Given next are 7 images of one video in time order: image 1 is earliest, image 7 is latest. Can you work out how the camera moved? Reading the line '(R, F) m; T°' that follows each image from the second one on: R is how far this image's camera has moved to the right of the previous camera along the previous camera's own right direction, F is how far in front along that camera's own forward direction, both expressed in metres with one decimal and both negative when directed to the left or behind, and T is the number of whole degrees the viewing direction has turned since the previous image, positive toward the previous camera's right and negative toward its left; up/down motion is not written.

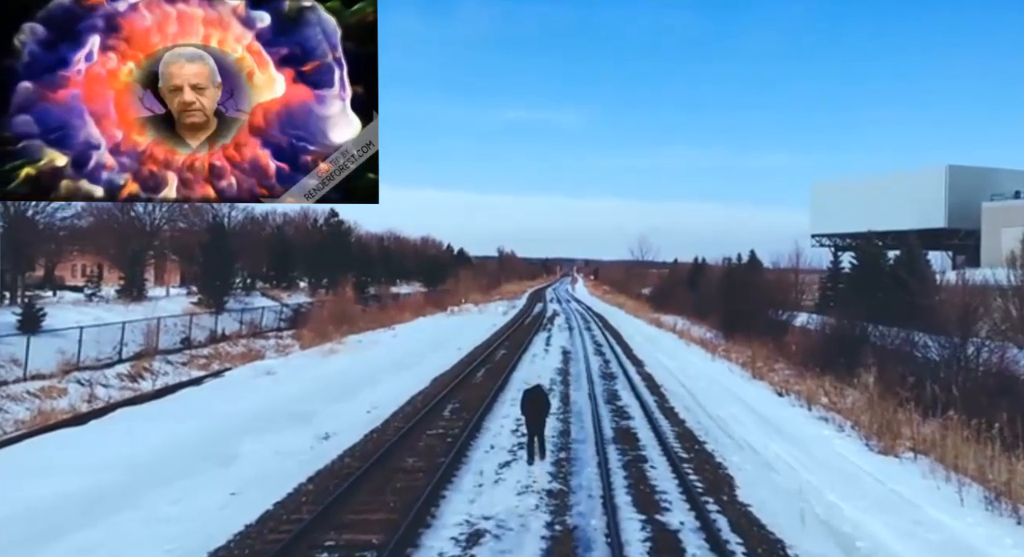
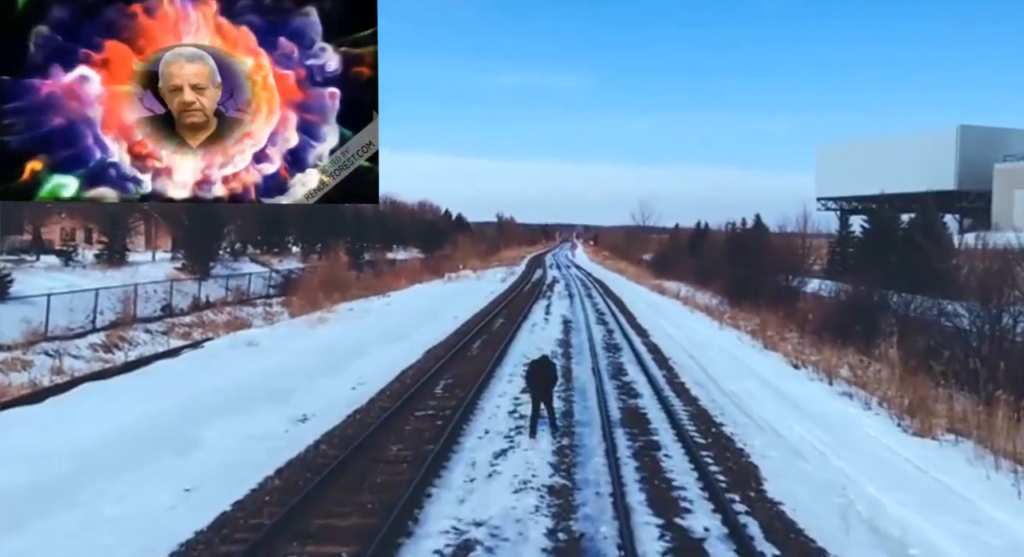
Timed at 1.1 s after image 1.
(0.0, +1.6) m; 0°
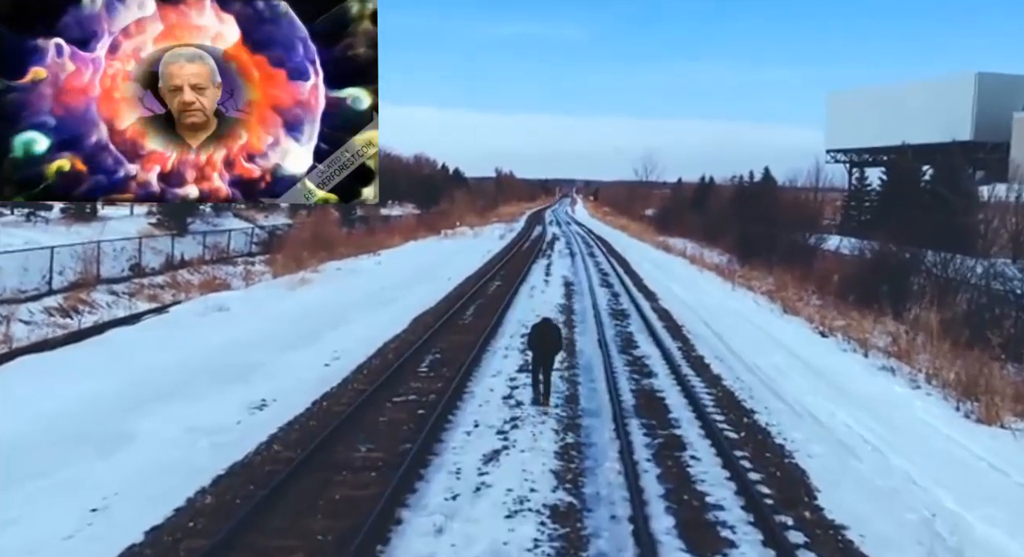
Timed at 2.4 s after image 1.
(+0.1, +2.2) m; 0°
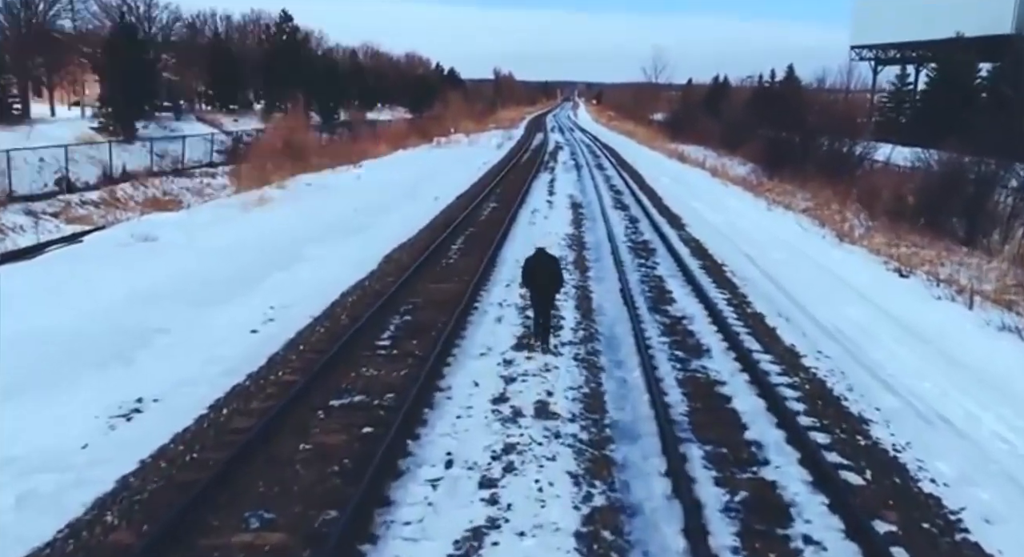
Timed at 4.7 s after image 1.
(+0.1, +4.1) m; 0°
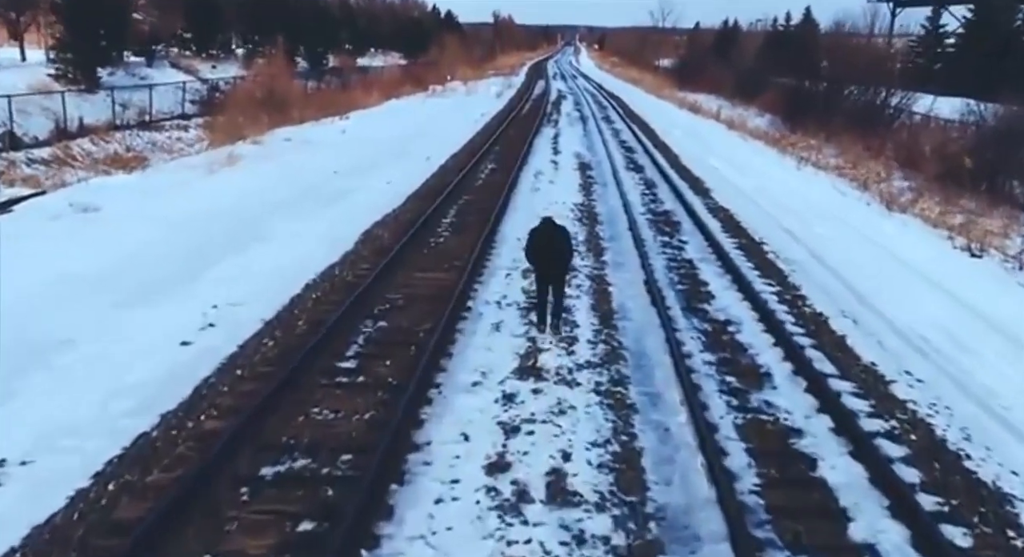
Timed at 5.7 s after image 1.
(0.0, +2.3) m; 0°
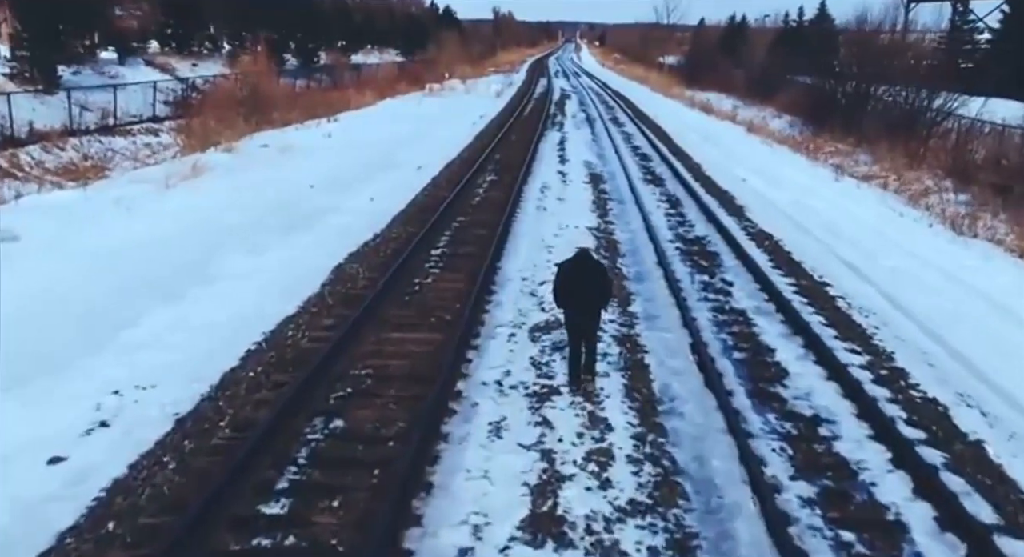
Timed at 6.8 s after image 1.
(0.0, +2.5) m; 0°
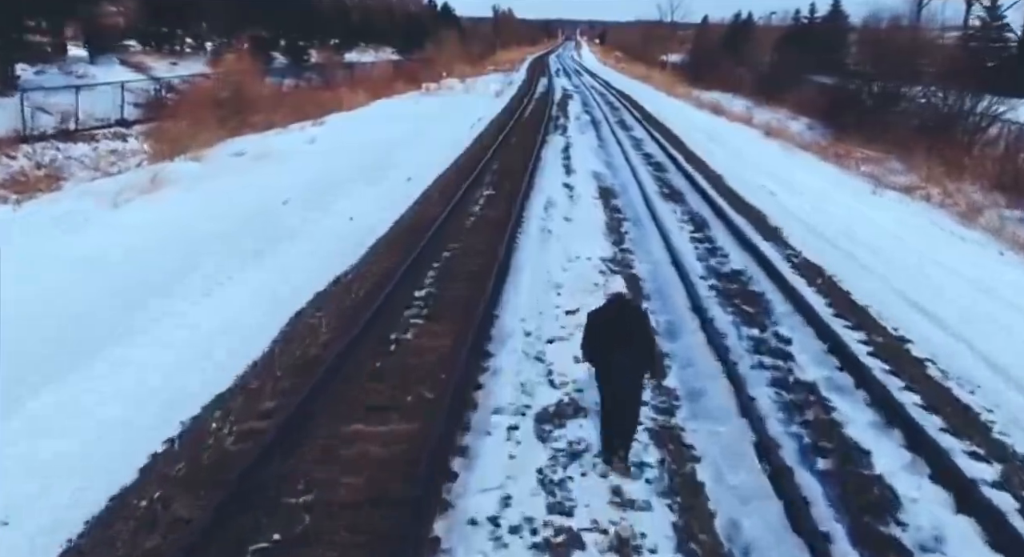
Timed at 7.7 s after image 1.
(0.0, +2.1) m; 0°
